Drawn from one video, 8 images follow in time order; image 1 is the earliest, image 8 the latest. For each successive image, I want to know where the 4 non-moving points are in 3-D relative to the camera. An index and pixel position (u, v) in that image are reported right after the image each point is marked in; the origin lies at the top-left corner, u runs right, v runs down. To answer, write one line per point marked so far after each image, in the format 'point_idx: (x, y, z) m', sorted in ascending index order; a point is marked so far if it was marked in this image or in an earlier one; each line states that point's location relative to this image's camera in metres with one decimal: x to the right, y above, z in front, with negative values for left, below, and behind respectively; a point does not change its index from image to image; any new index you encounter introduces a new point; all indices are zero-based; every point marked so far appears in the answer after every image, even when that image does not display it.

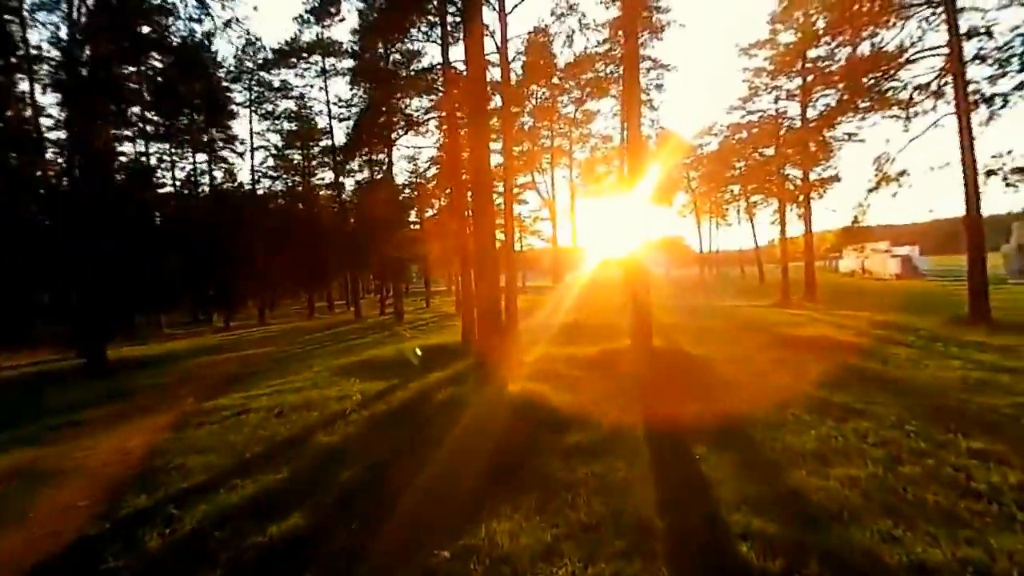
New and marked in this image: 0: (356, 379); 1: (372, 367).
0: (-4.8, -2.9, +14.9) m
1: (-4.8, -2.9, +16.3) m
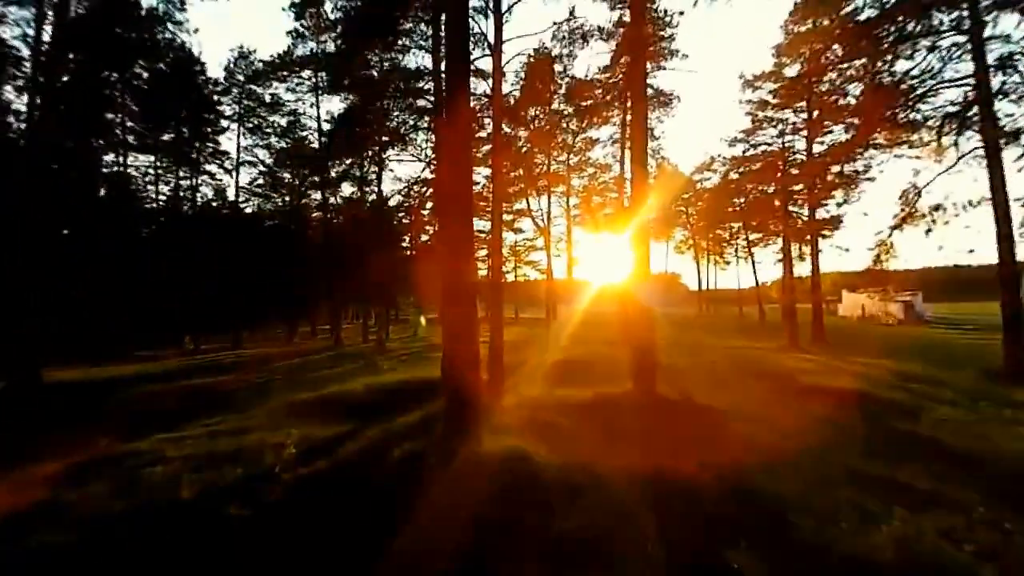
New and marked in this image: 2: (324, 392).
0: (-5.4, -3.6, +12.6) m
1: (-5.4, -3.6, +14.0) m
2: (-6.8, -3.7, +16.7) m
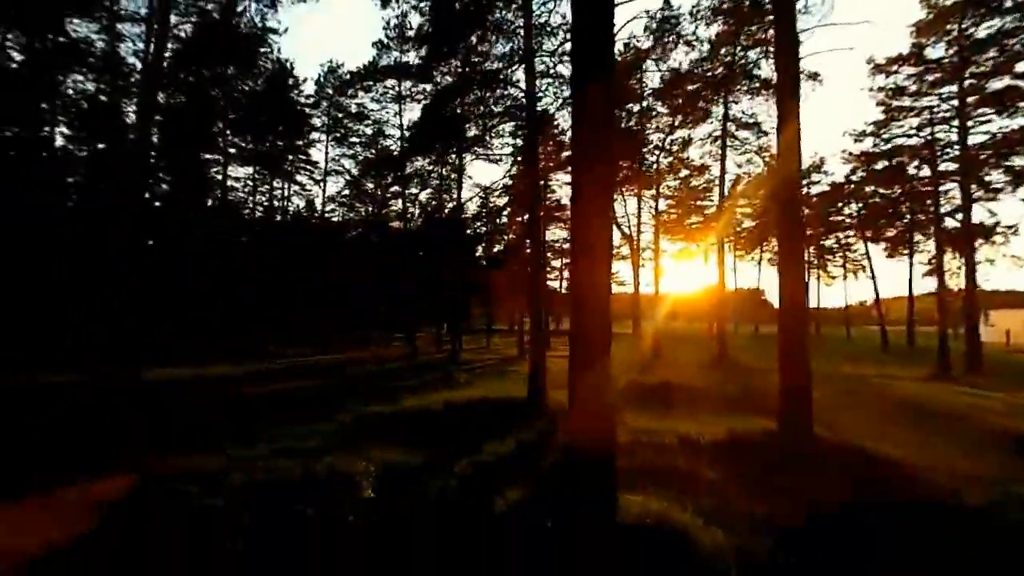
0: (-2.8, -3.6, +10.8) m
1: (-2.6, -3.7, +12.2) m
2: (-3.6, -3.8, +15.1) m
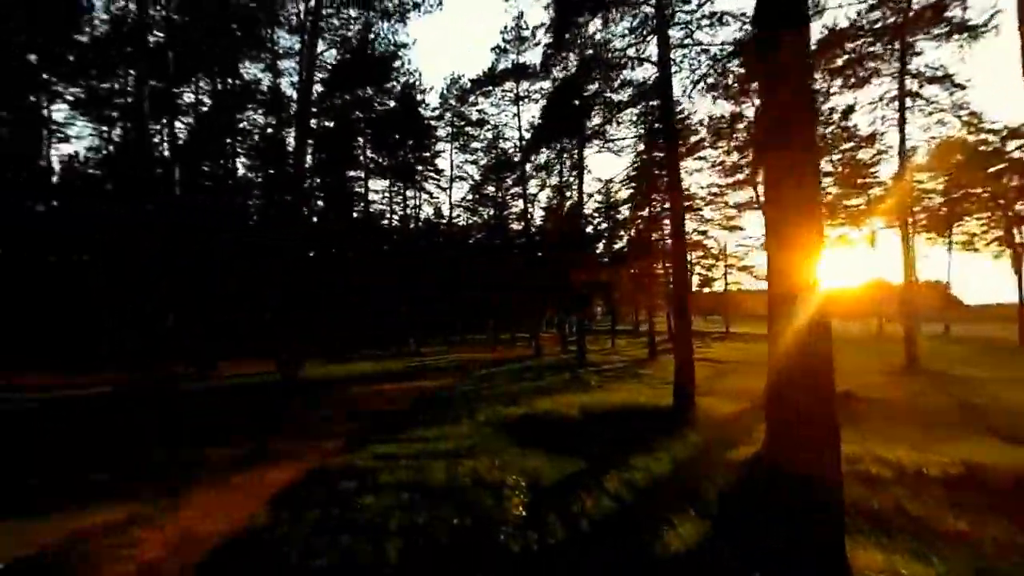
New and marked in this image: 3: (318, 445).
0: (+0.4, -3.6, +10.2) m
1: (+0.9, -3.7, +11.5) m
2: (+0.7, -3.8, +14.5) m
3: (-4.7, -3.9, +11.4) m
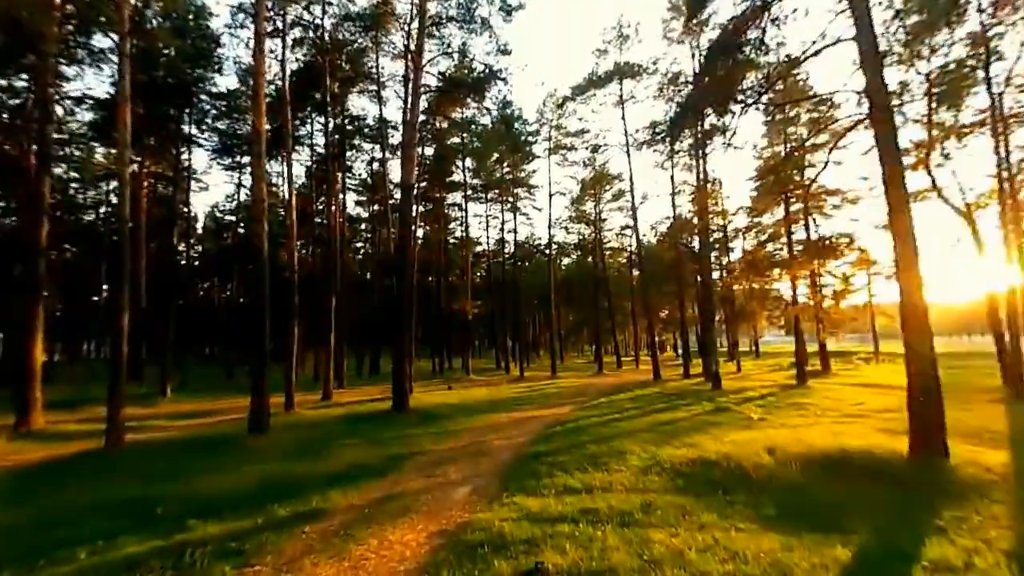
0: (+3.5, -3.6, +7.1) m
1: (+4.3, -3.7, +8.3) m
2: (+4.6, -4.0, +11.3) m
3: (-1.3, -4.1, +9.3) m
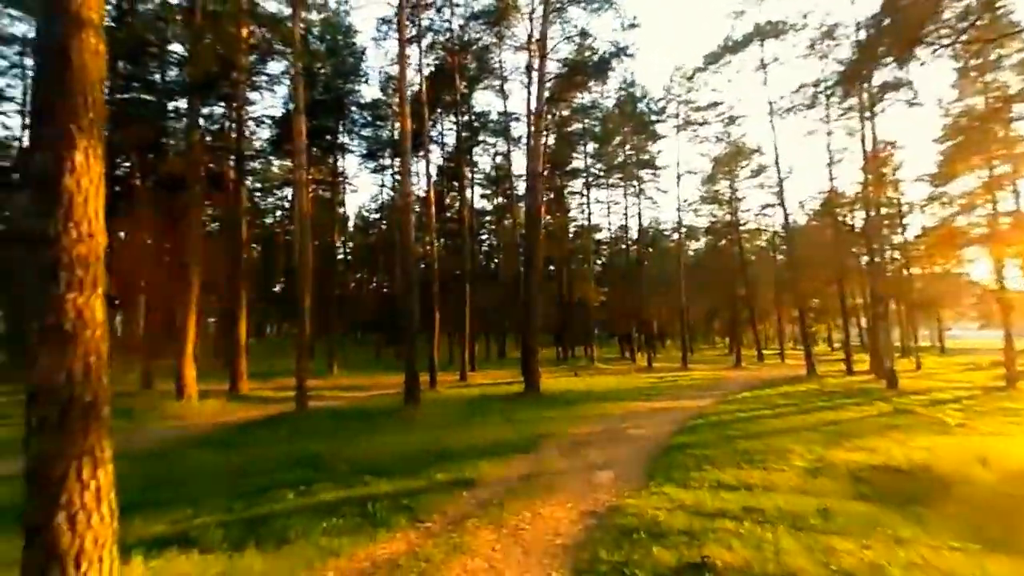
0: (+5.7, -3.2, +6.0) m
1: (+6.7, -3.3, +6.9) m
2: (+7.8, -3.5, +9.7) m
3: (+1.6, -3.8, +9.2) m
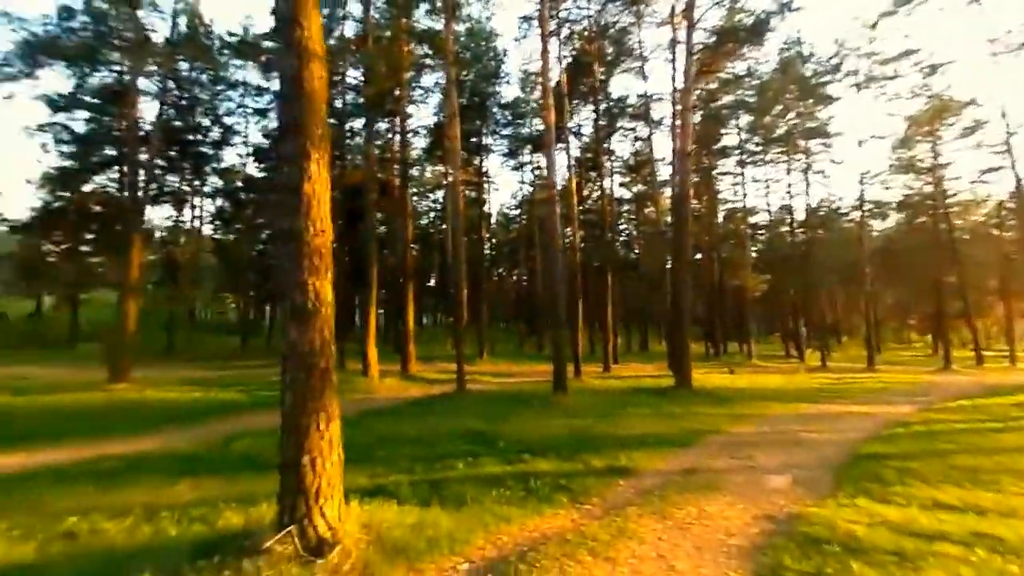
0: (+7.5, -3.0, +4.1) m
1: (+8.8, -3.0, +4.7) m
2: (+10.6, -3.2, +7.1) m
3: (+4.6, -3.5, +8.4) m
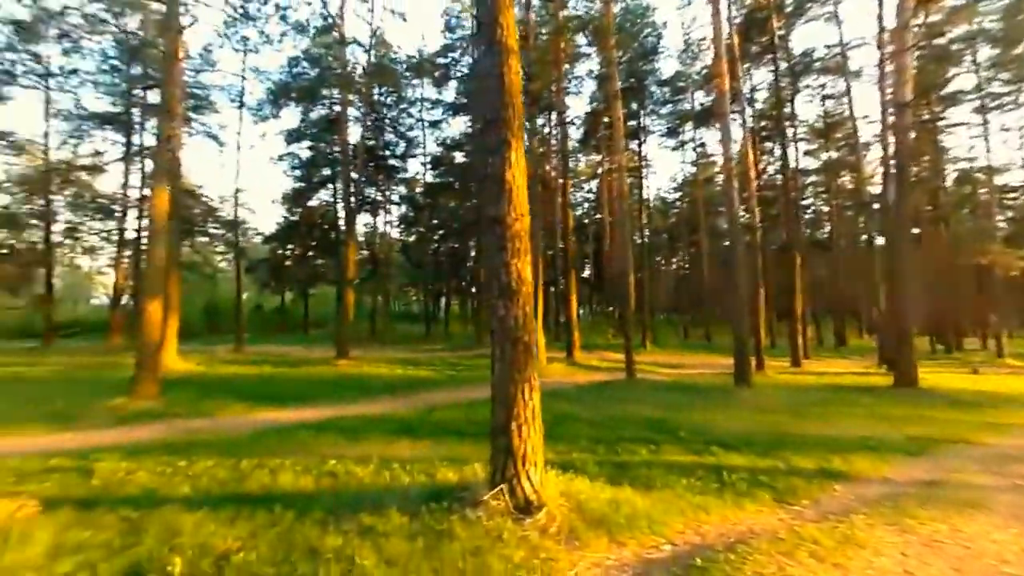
0: (+9.0, -2.6, +1.5) m
1: (+10.4, -2.6, +1.7) m
2: (+12.9, -2.7, +3.3) m
3: (+7.6, -3.1, +6.5) m
